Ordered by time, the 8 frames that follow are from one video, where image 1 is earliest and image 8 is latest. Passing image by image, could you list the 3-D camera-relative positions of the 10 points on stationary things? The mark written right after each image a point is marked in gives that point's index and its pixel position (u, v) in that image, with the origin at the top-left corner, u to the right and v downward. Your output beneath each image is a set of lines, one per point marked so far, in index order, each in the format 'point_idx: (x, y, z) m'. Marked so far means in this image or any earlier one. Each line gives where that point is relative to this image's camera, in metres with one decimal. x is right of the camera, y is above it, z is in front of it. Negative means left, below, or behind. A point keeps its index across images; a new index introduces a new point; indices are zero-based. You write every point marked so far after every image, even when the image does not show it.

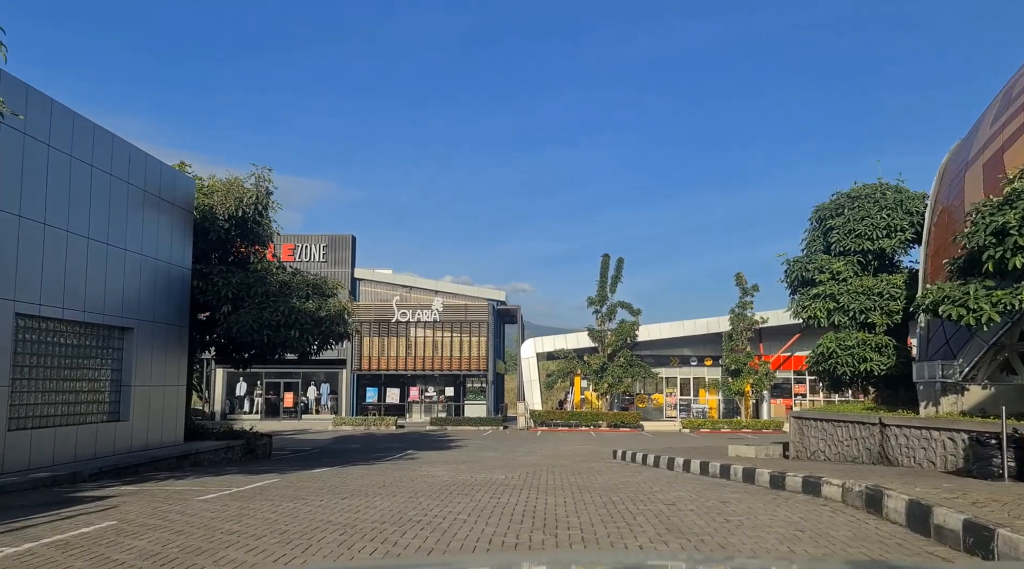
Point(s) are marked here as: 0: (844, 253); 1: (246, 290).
0: (+6.9, +0.7, +16.8) m
1: (-6.1, -0.1, +18.5) m
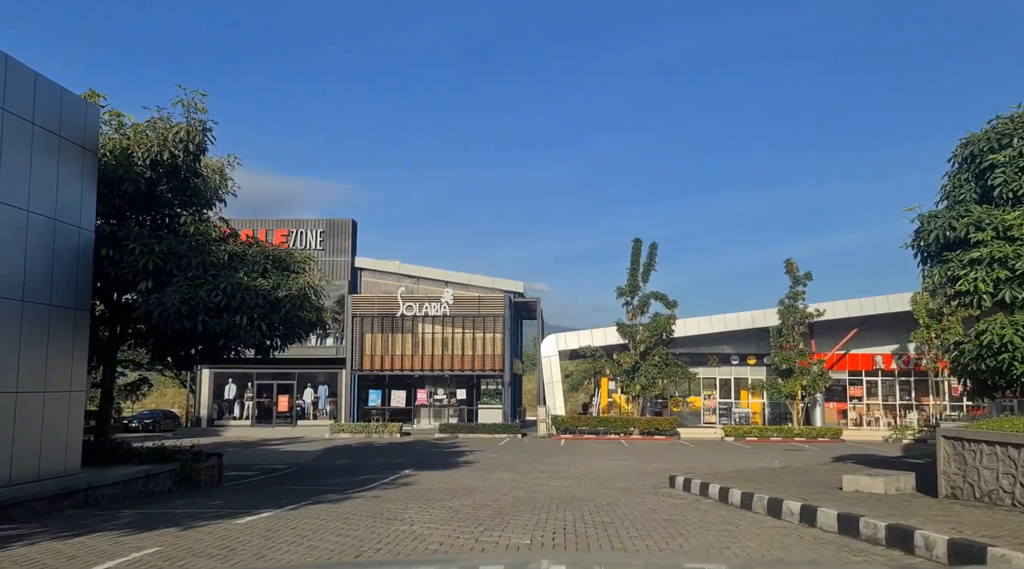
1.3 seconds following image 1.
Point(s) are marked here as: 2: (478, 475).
0: (+7.3, +1.2, +11.7) m
1: (-5.7, +0.4, +13.7) m
2: (-0.8, -4.6, +19.5) m
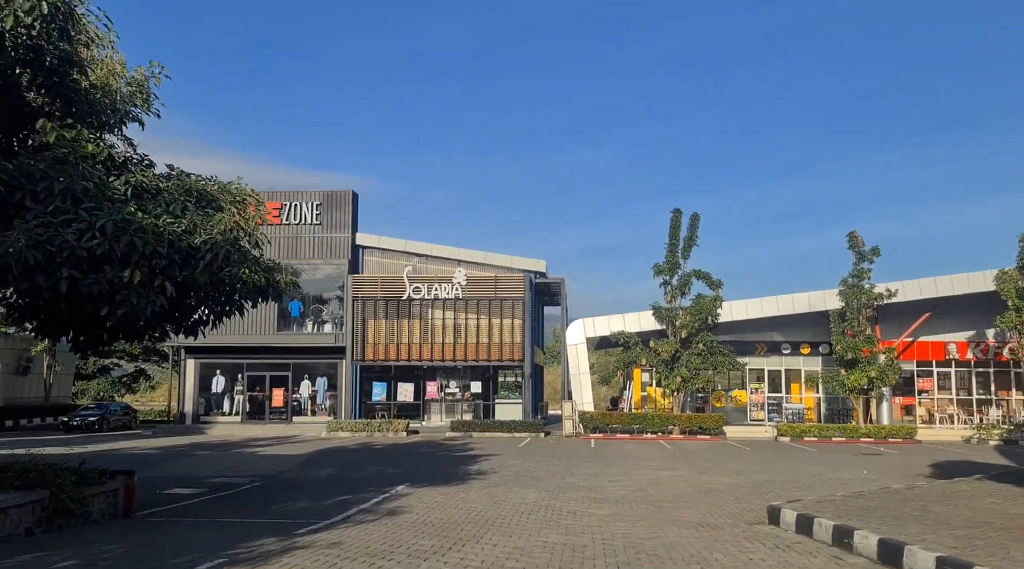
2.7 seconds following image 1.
0: (+7.5, +1.9, +6.8) m
1: (-5.4, +1.1, +9.0) m
2: (-0.4, -3.8, +14.8) m
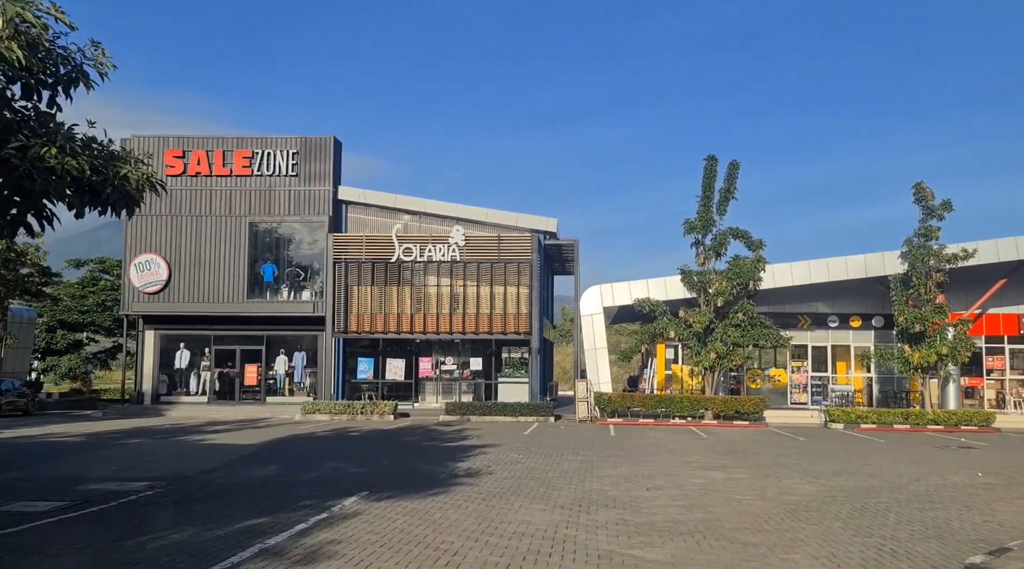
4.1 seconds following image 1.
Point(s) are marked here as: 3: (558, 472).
0: (+7.5, +2.7, +1.8) m
1: (-5.4, +2.0, +4.2) m
2: (-0.4, -2.8, +10.0) m
3: (+0.8, -3.3, +14.3) m
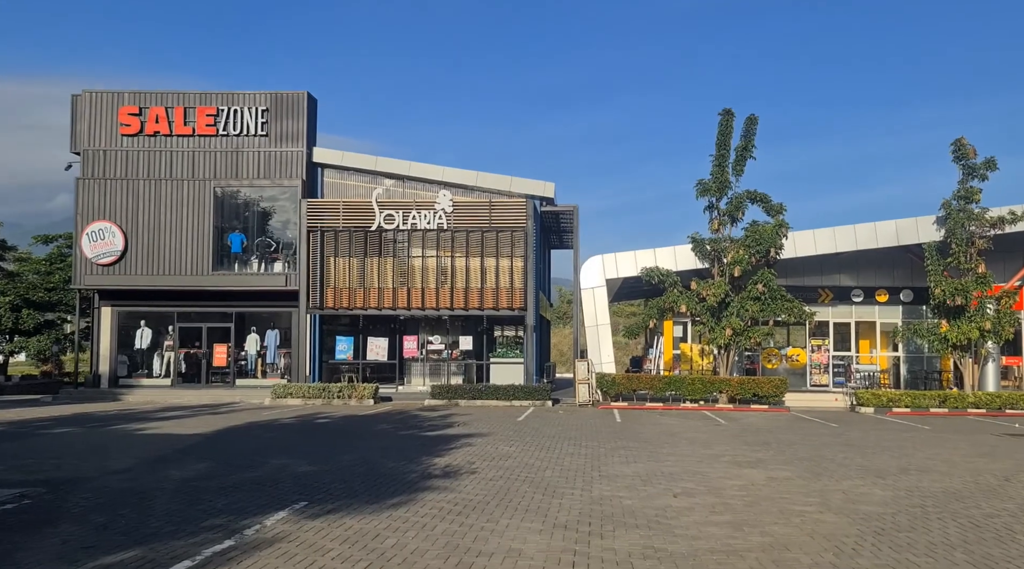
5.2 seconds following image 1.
0: (+7.3, +3.1, -1.2) m
1: (-5.6, +2.4, +1.2) m
2: (-0.5, -2.2, +7.1) m
3: (+0.6, -2.6, +11.4) m
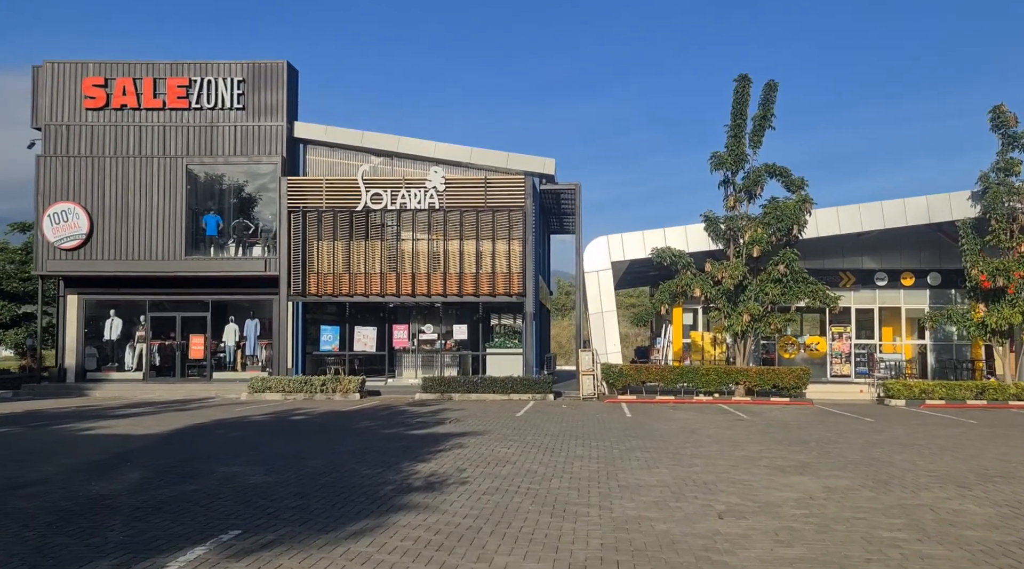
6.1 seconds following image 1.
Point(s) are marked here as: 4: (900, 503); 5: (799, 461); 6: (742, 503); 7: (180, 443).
0: (+7.3, +3.4, -3.3) m
1: (-5.6, +2.7, -1.0) m
2: (-0.5, -1.9, +5.0) m
3: (+0.6, -2.2, +9.3) m
4: (+3.8, -2.2, +8.1) m
5: (+3.9, -2.4, +11.1) m
6: (+2.2, -2.1, +7.9) m
7: (-5.4, -2.6, +13.3) m
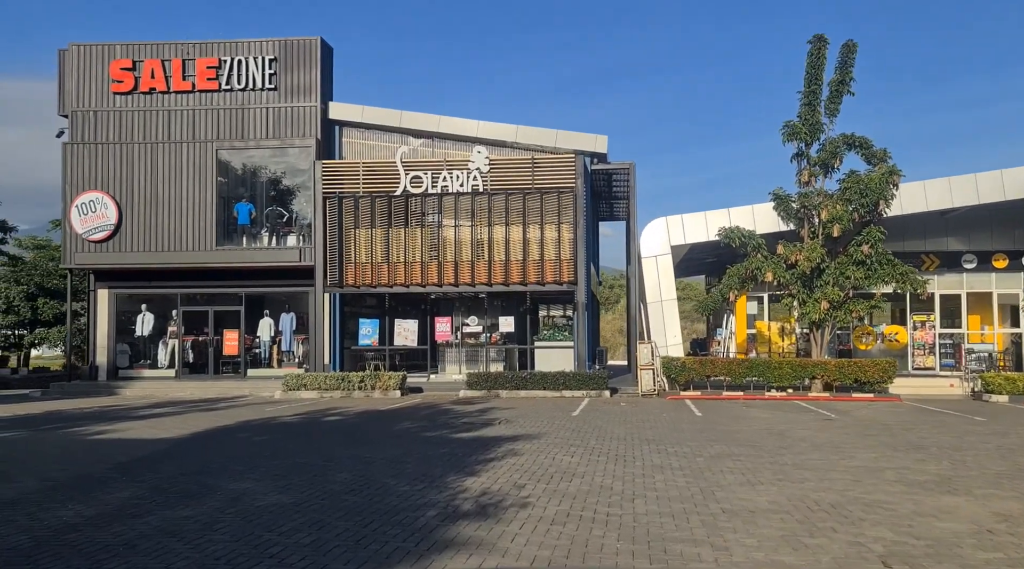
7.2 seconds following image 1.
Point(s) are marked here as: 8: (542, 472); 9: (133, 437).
0: (+7.3, +3.7, -5.6) m
1: (-5.5, +2.8, -2.6) m
2: (-0.1, -1.7, +3.2) m
3: (+1.3, -2.0, +7.4) m
4: (+4.4, -1.9, +6.0) m
5: (+4.7, -2.1, +9.0) m
6: (+2.8, -1.8, +5.9) m
7: (-4.5, -2.4, +11.6) m
8: (+0.3, -2.1, +9.3) m
9: (-6.2, -2.5, +13.4) m
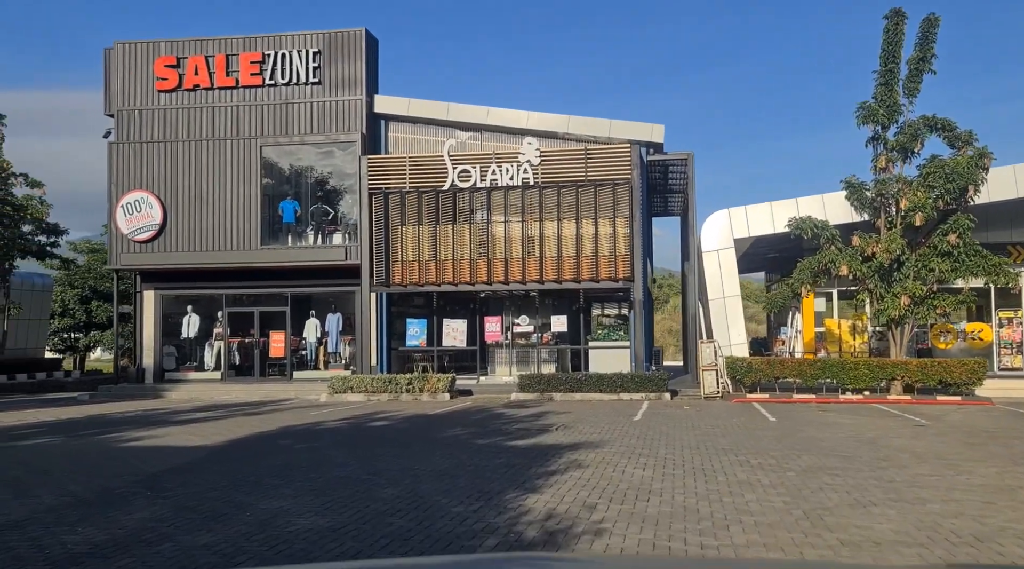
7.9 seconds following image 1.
0: (+7.0, +3.8, -7.1) m
1: (-5.5, +2.9, -3.3) m
2: (+0.2, -1.6, +2.1) m
3: (+1.9, -1.9, +6.2) m
4: (+4.9, -1.8, +4.7) m
5: (+5.3, -2.0, +7.6) m
6: (+3.3, -1.7, +4.6) m
7: (-3.7, -2.3, +10.8) m
8: (+1.0, -2.0, +8.2) m
9: (-5.3, -2.5, +12.6) m
